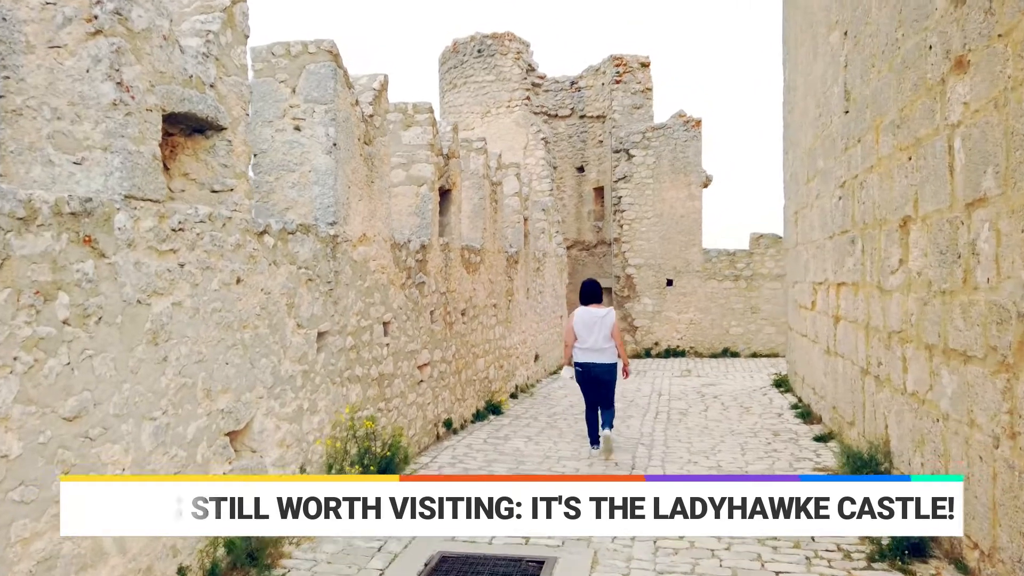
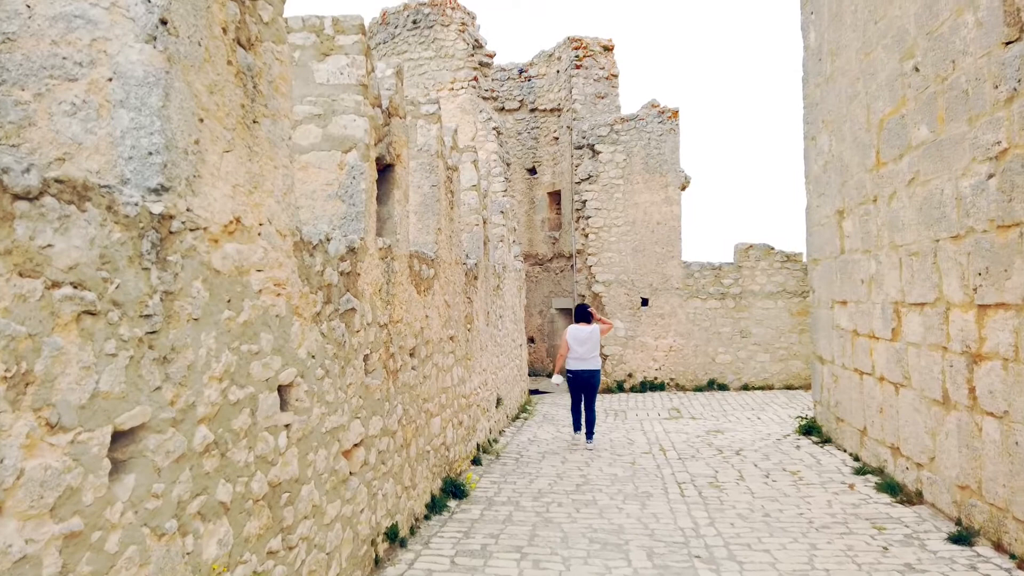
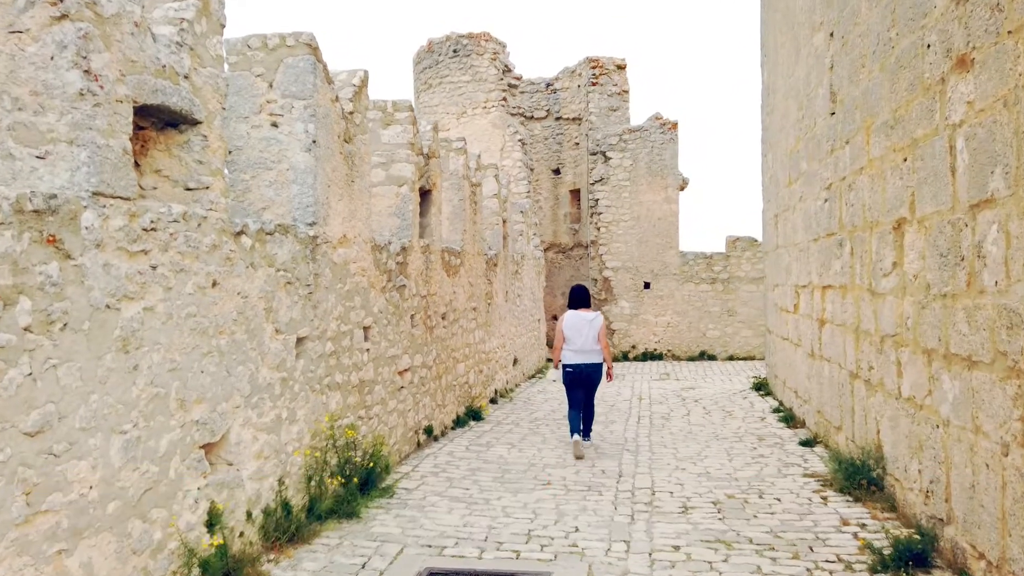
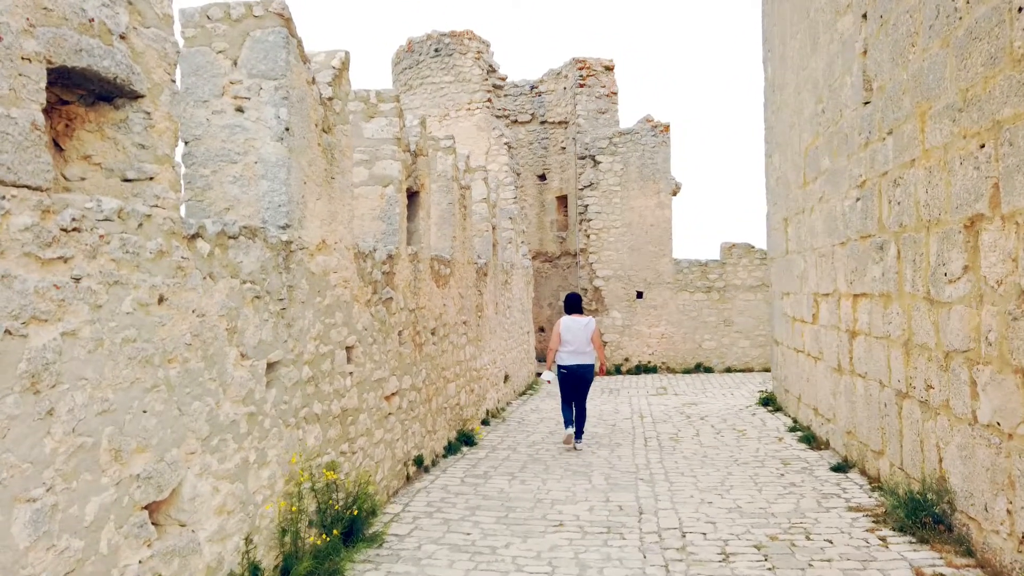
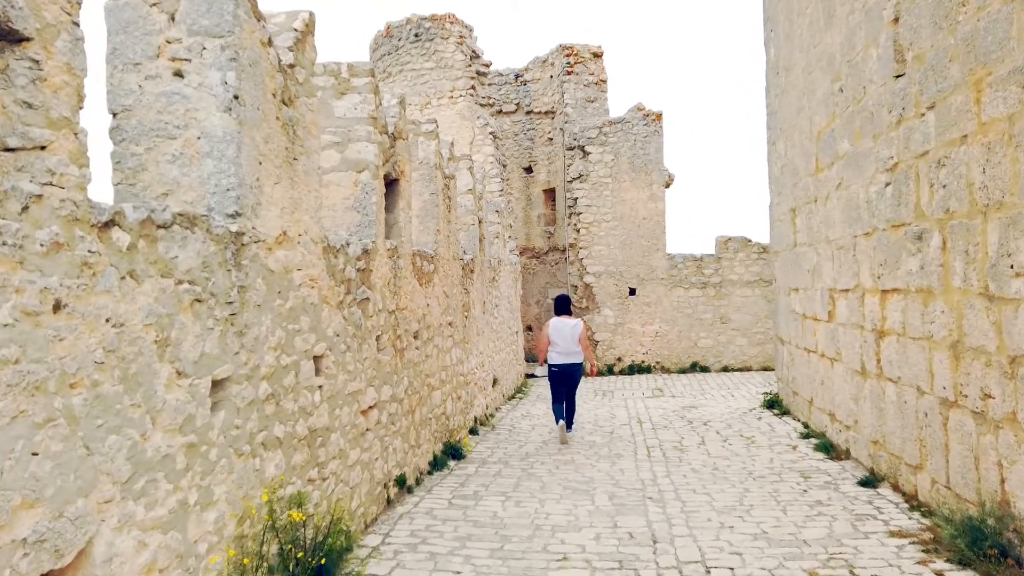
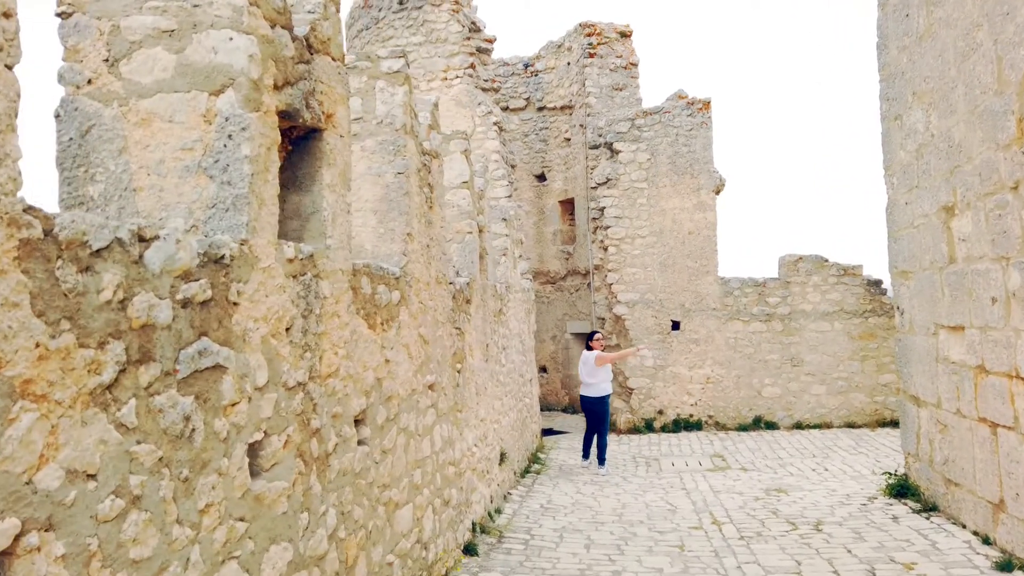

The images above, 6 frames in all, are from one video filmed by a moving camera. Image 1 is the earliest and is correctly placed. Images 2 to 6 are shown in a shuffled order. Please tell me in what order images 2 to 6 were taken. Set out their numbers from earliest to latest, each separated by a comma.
3, 4, 5, 2, 6
